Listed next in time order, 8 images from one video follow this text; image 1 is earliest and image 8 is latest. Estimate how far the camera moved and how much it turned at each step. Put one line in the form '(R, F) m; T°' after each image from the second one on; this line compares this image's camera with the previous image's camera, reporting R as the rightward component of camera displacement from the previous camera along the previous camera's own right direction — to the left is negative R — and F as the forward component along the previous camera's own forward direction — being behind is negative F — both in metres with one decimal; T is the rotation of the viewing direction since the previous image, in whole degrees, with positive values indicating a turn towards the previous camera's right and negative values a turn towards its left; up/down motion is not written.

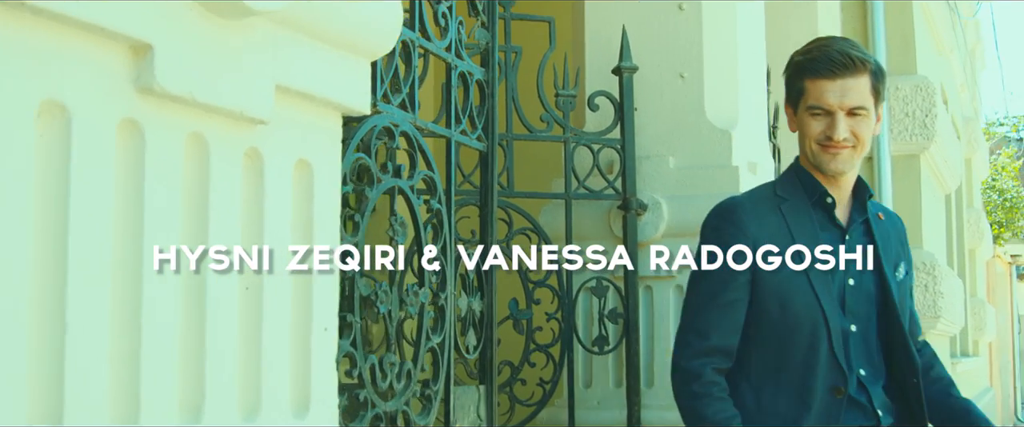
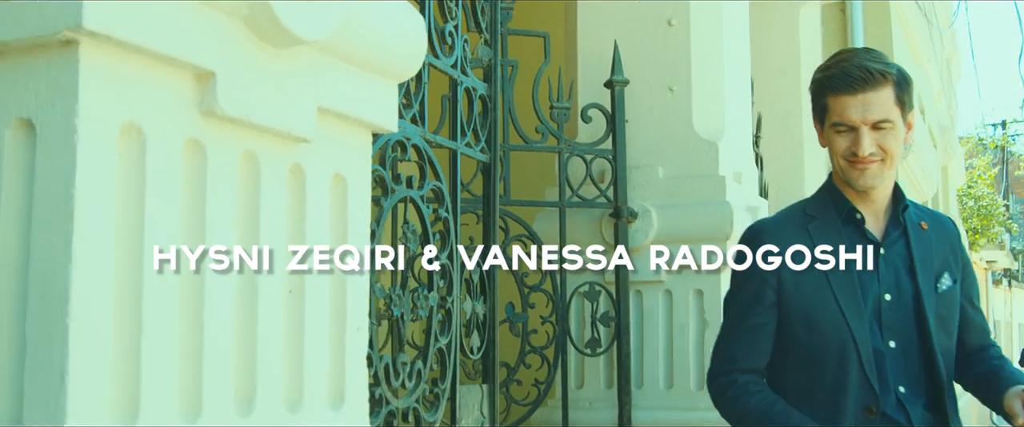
(-0.1, -0.2) m; +1°
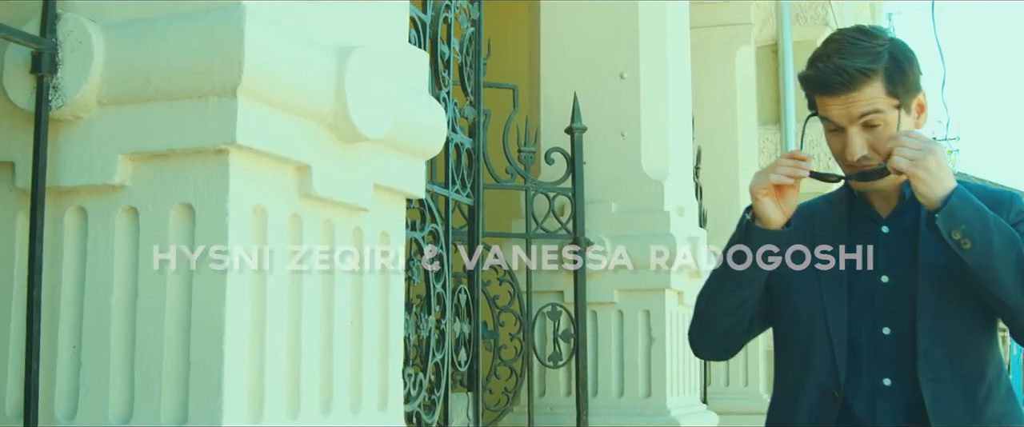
(-0.2, -0.8) m; +3°
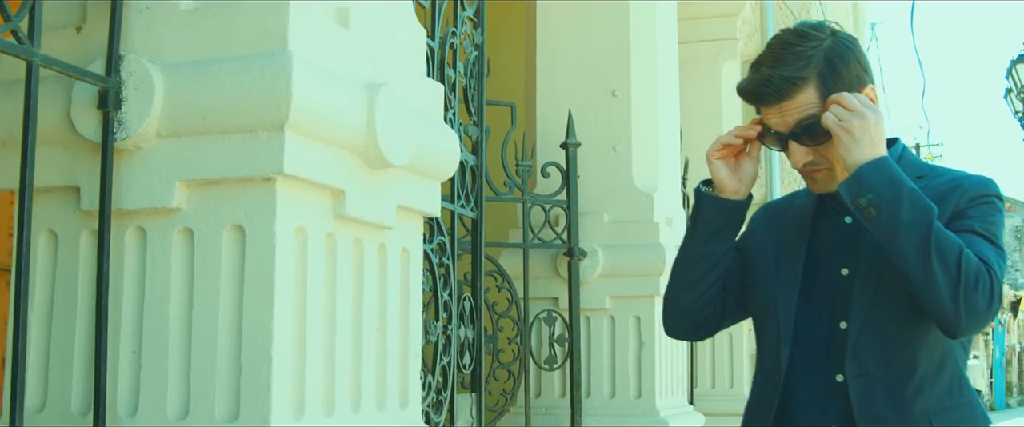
(-0.1, -0.3) m; +1°
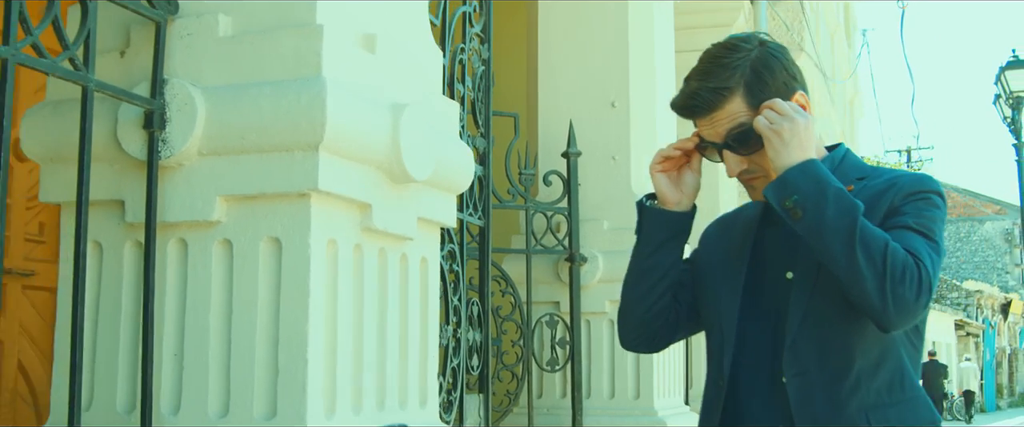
(-0.1, -0.2) m; 0°
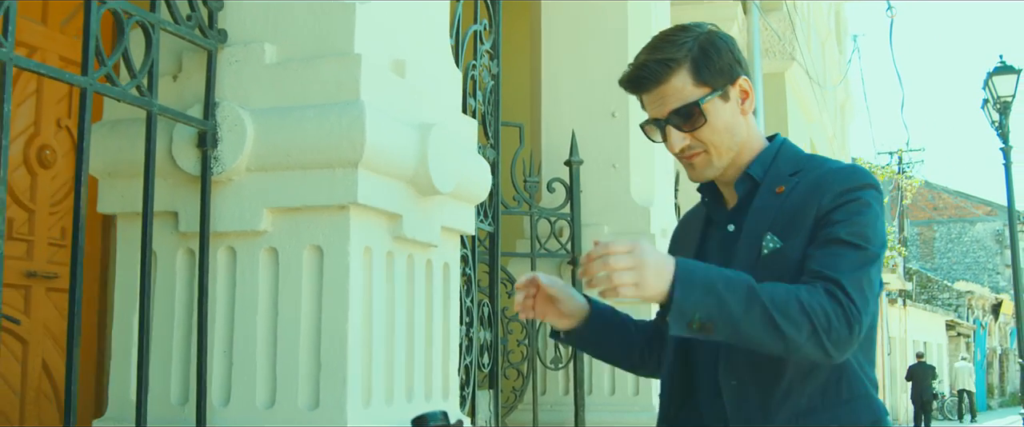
(-0.1, -0.3) m; 0°
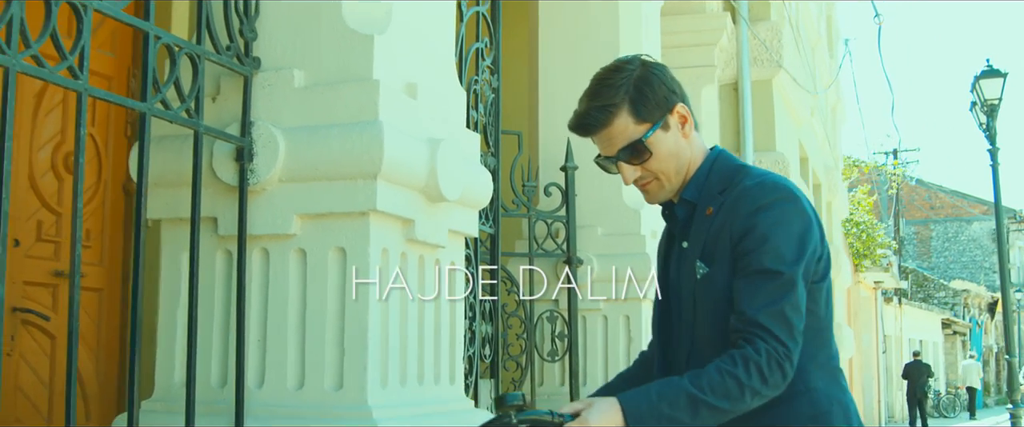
(0.0, -0.5) m; 0°
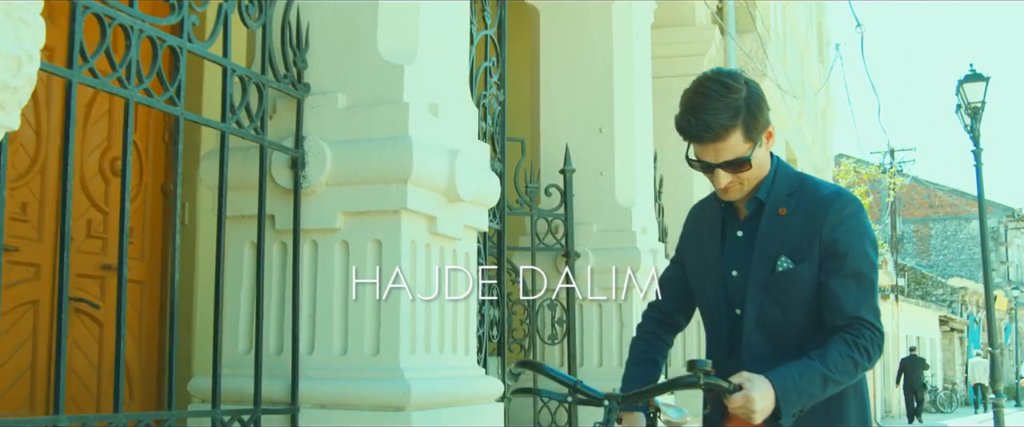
(0.0, -0.9) m; 0°
